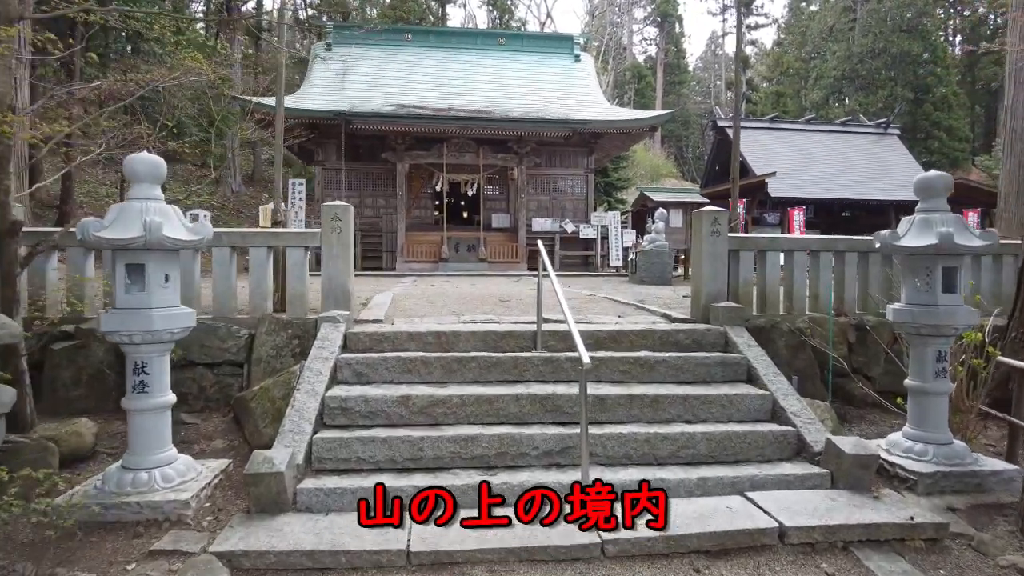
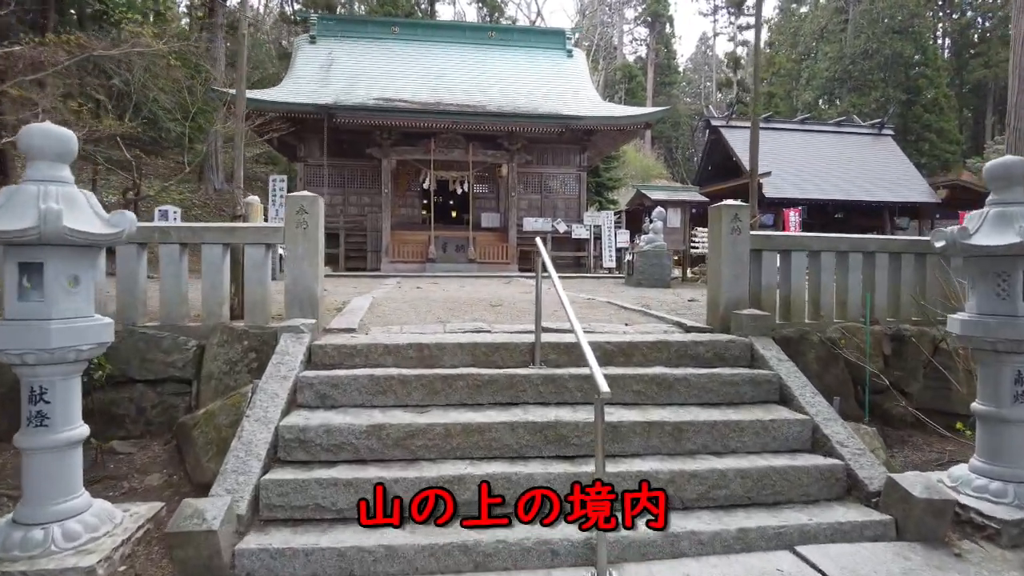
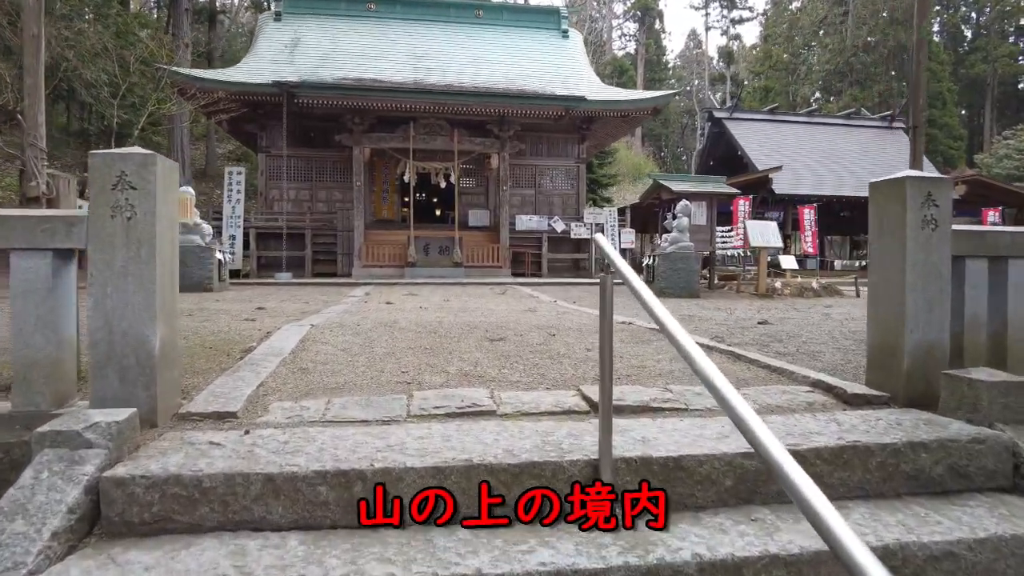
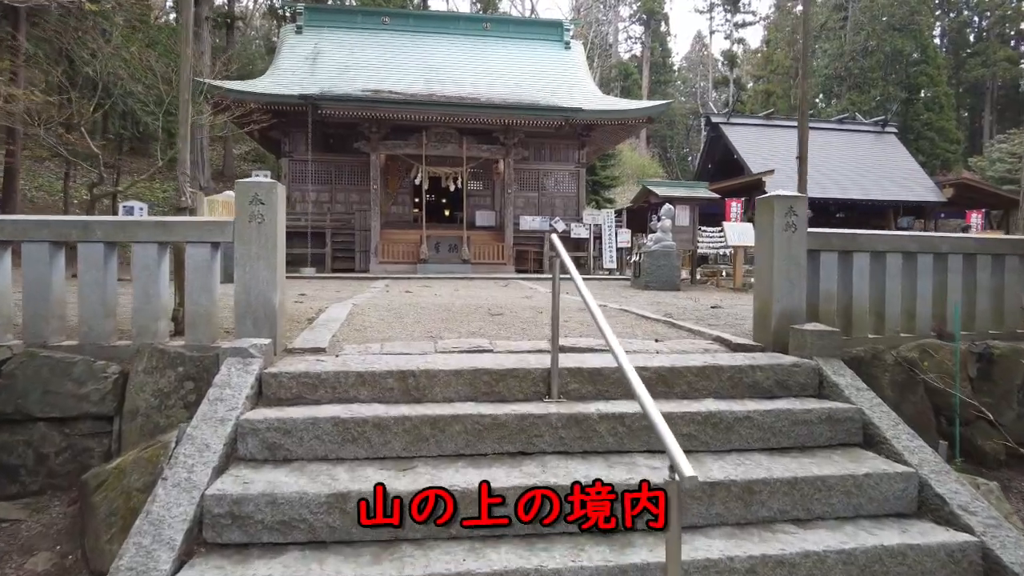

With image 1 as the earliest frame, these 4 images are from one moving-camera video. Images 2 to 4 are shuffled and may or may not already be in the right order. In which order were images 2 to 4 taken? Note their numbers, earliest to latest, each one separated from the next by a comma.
2, 4, 3
